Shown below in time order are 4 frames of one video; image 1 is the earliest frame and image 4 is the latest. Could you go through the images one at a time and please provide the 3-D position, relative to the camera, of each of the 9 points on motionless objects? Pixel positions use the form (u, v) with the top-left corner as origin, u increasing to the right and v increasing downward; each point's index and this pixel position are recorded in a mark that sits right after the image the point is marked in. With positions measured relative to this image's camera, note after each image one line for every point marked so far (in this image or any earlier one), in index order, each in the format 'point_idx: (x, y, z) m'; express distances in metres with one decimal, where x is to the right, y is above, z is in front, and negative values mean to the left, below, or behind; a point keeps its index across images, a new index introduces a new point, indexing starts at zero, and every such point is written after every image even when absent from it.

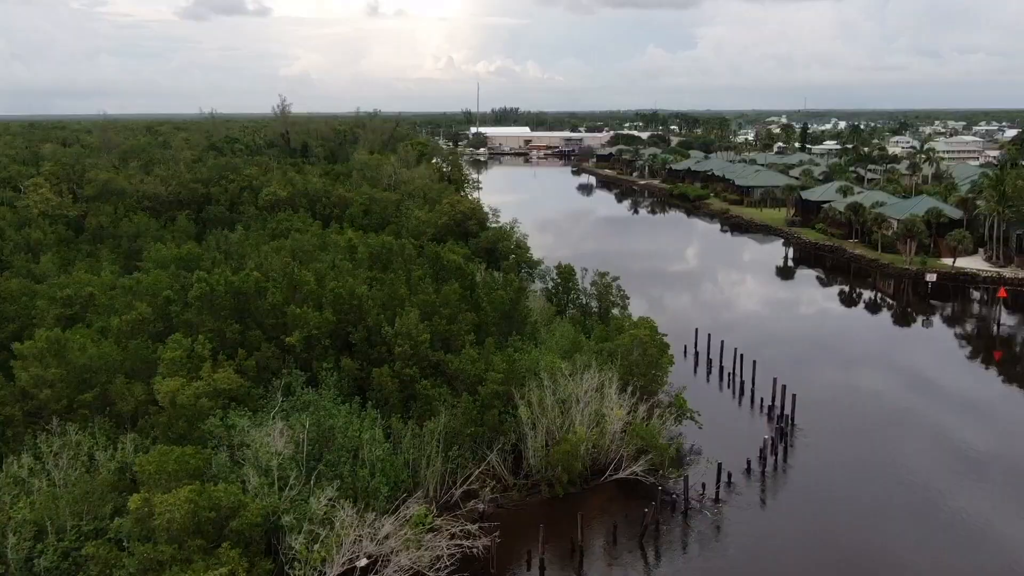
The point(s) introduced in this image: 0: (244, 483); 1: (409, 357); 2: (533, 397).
0: (-5.1, -3.7, +14.7) m
1: (-2.5, -1.7, +19.0) m
2: (+0.5, -2.7, +19.4) m
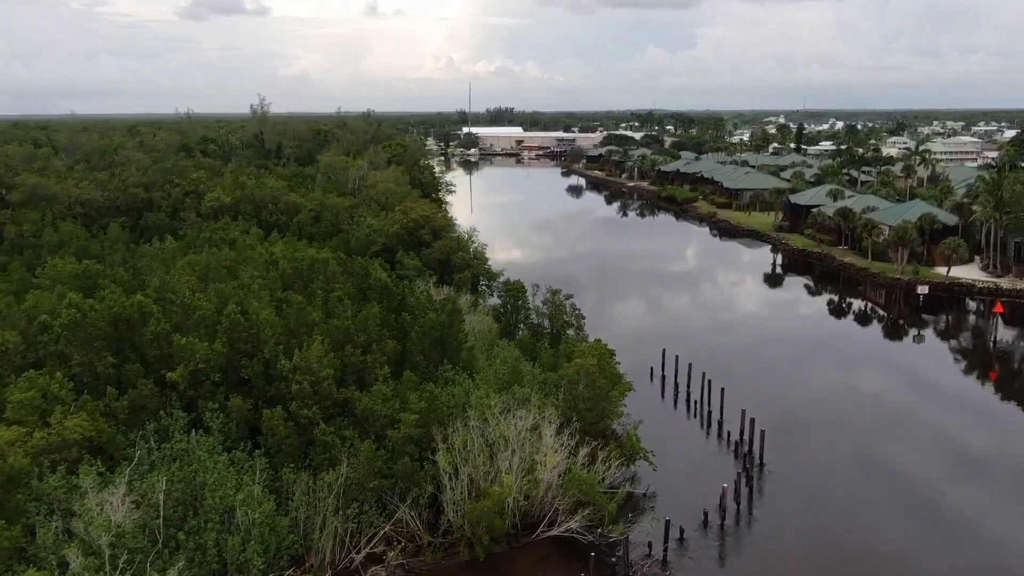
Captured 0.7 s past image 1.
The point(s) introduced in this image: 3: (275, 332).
0: (-6.9, -4.3, +12.2) m
1: (-4.3, -2.3, +16.4) m
2: (-1.2, -3.3, +16.8) m
3: (-5.3, -1.0, +17.5) m
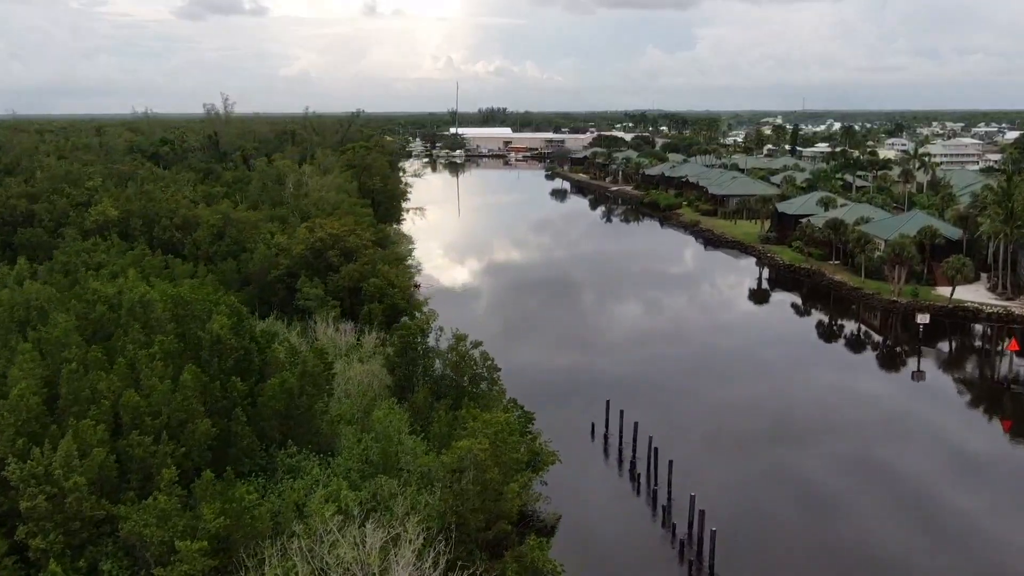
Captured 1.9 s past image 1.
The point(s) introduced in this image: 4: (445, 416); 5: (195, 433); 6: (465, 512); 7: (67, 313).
0: (-9.4, -5.4, +7.2) m
1: (-6.8, -3.4, +11.5) m
2: (-3.8, -4.4, +11.9) m
3: (-7.9, -2.1, +12.6) m
4: (-1.5, -2.9, +17.7) m
5: (-5.6, -2.5, +13.7) m
6: (-0.8, -4.1, +14.2) m
7: (-9.9, -0.6, +17.3) m
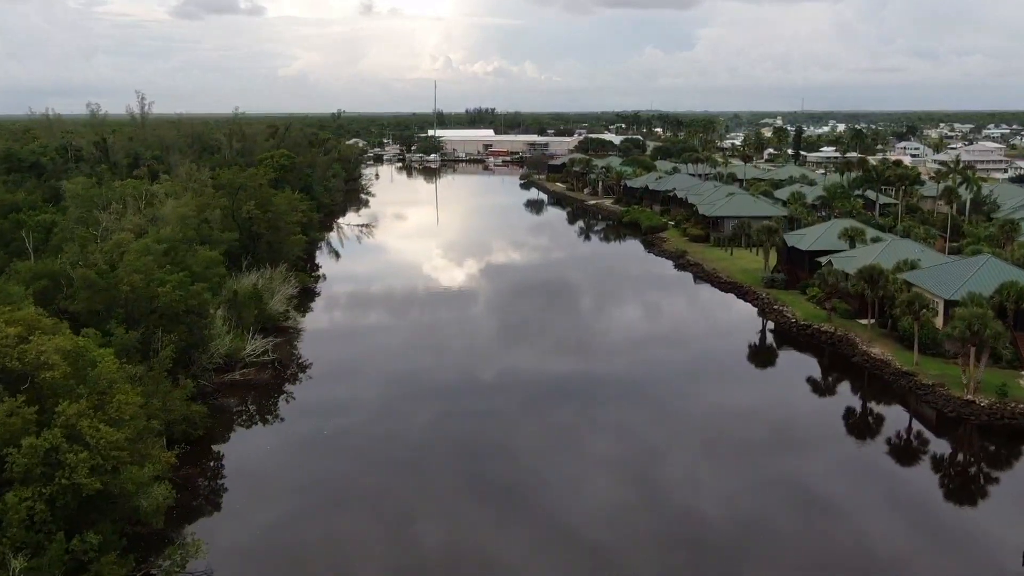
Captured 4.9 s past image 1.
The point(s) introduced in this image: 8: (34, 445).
0: (-13.1, -8.3, -5.1) m
1: (-10.5, -6.2, -0.8) m
2: (-7.4, -7.2, -0.4) m
3: (-11.6, -5.0, +0.3) m
4: (-5.2, -5.8, +5.4) m
5: (-9.2, -5.4, +1.4) m
6: (-4.5, -6.9, +2.0) m
7: (-13.6, -3.5, +5.0) m
8: (-8.1, -2.7, +13.4) m
